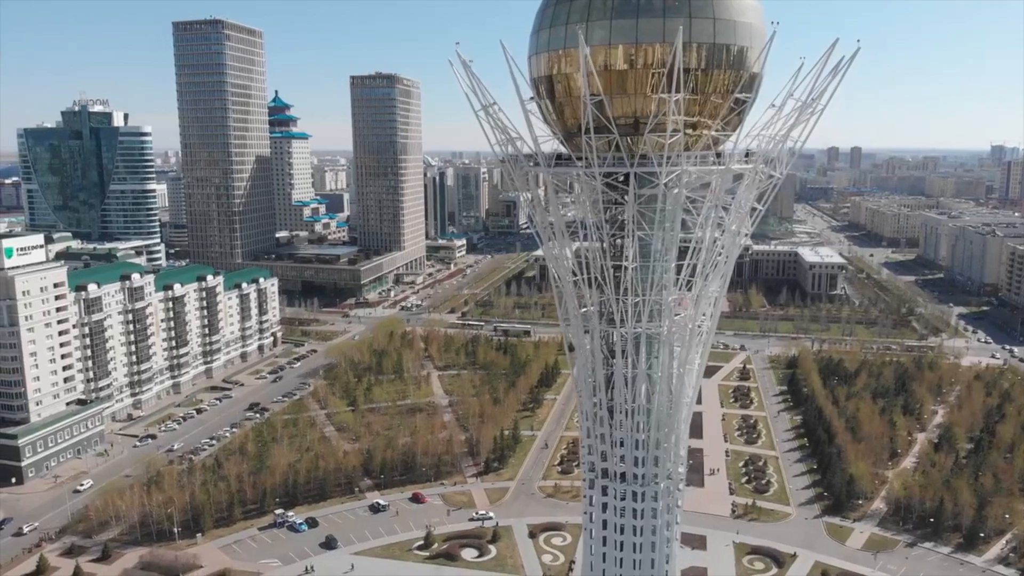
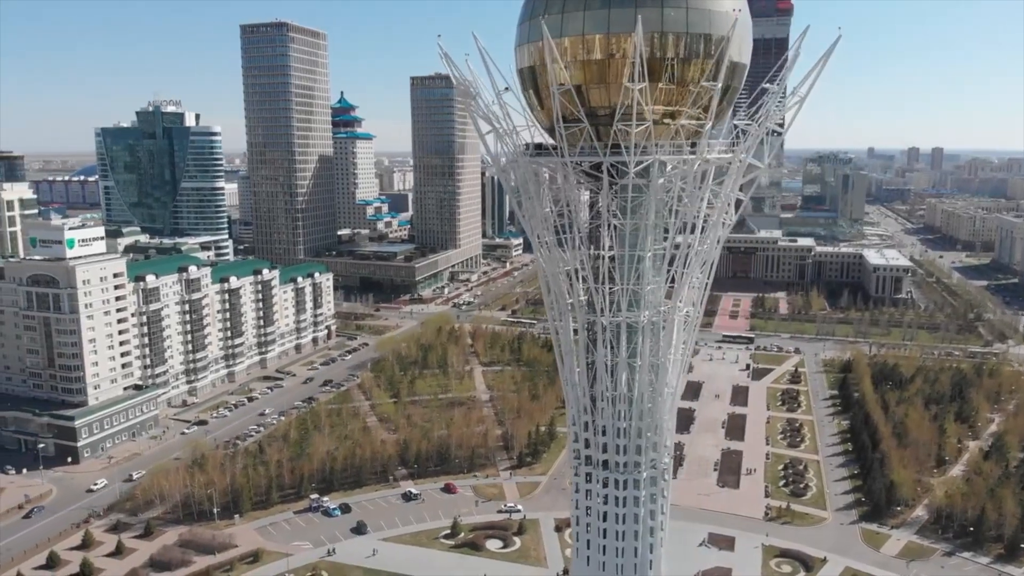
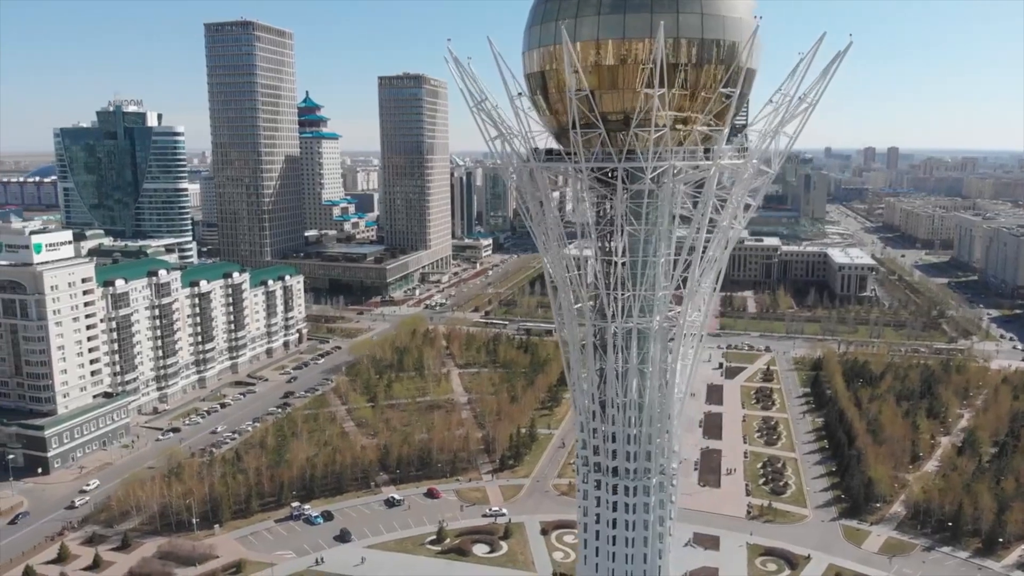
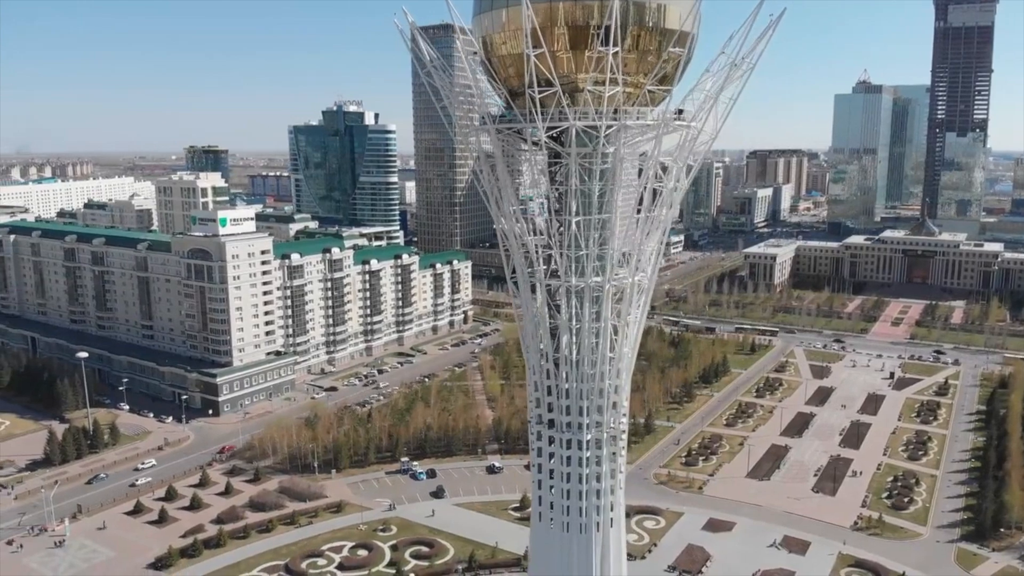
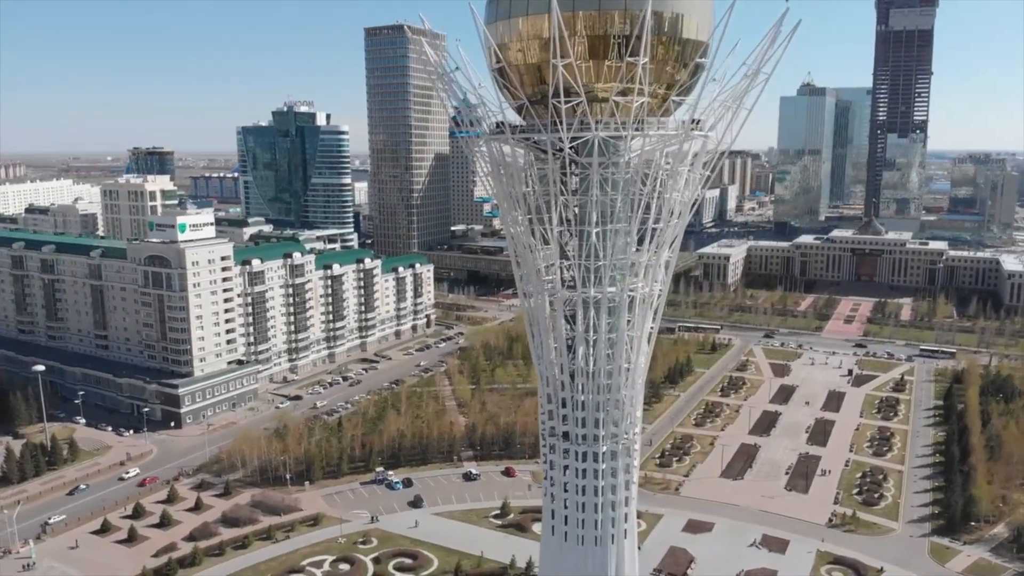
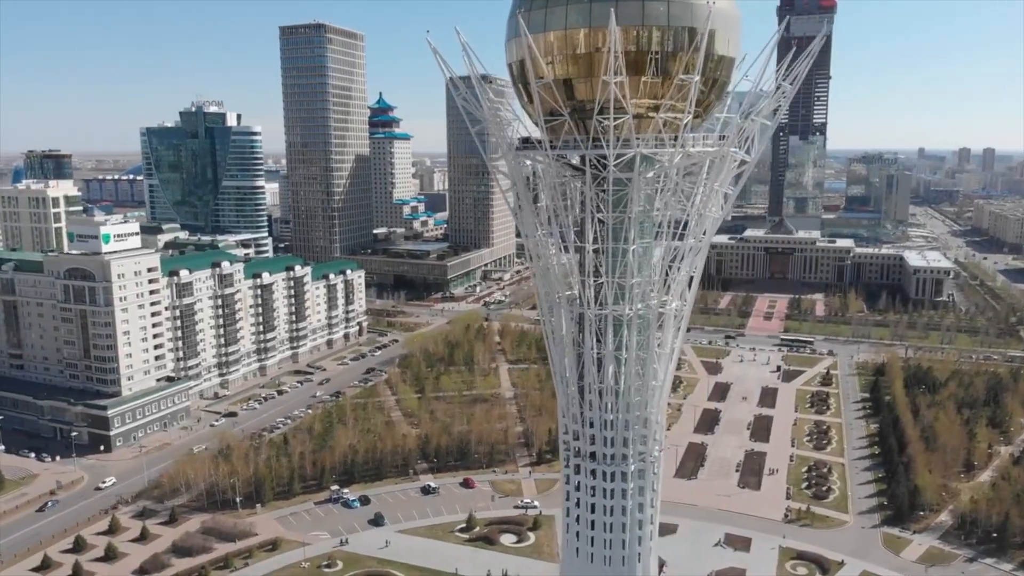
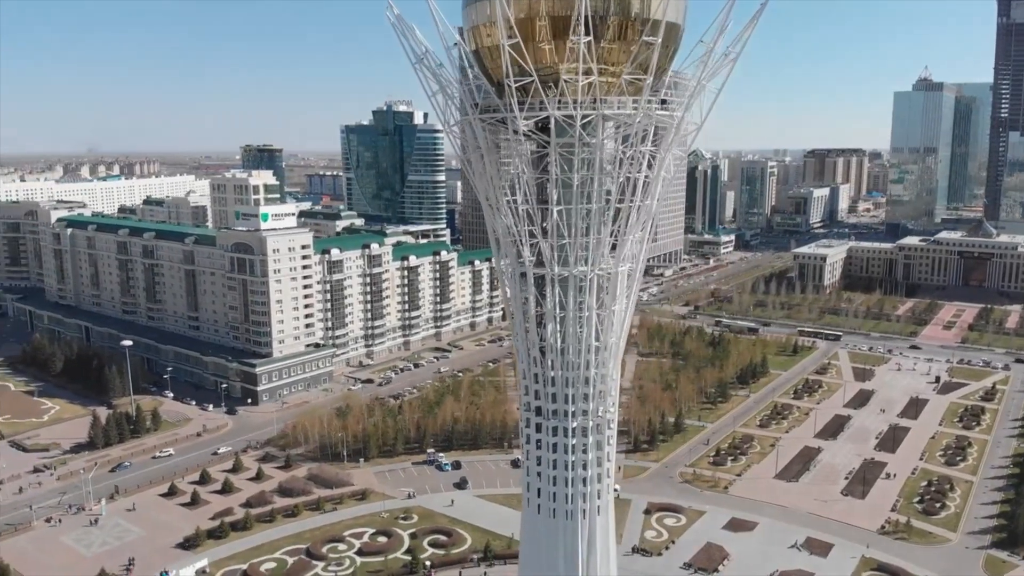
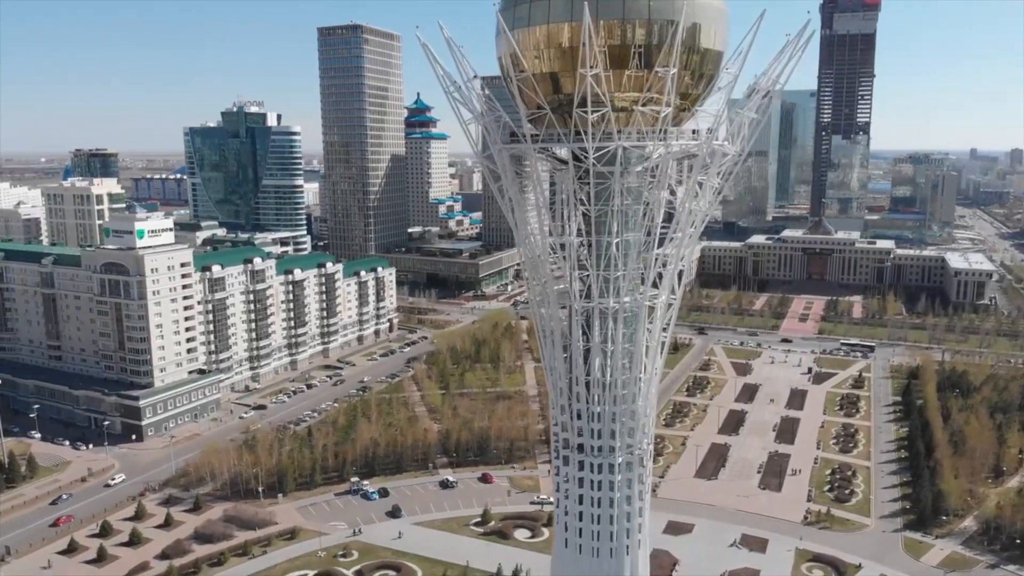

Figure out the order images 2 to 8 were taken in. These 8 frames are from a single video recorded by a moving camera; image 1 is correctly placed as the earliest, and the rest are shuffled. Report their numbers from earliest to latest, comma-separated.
3, 2, 6, 8, 5, 4, 7
